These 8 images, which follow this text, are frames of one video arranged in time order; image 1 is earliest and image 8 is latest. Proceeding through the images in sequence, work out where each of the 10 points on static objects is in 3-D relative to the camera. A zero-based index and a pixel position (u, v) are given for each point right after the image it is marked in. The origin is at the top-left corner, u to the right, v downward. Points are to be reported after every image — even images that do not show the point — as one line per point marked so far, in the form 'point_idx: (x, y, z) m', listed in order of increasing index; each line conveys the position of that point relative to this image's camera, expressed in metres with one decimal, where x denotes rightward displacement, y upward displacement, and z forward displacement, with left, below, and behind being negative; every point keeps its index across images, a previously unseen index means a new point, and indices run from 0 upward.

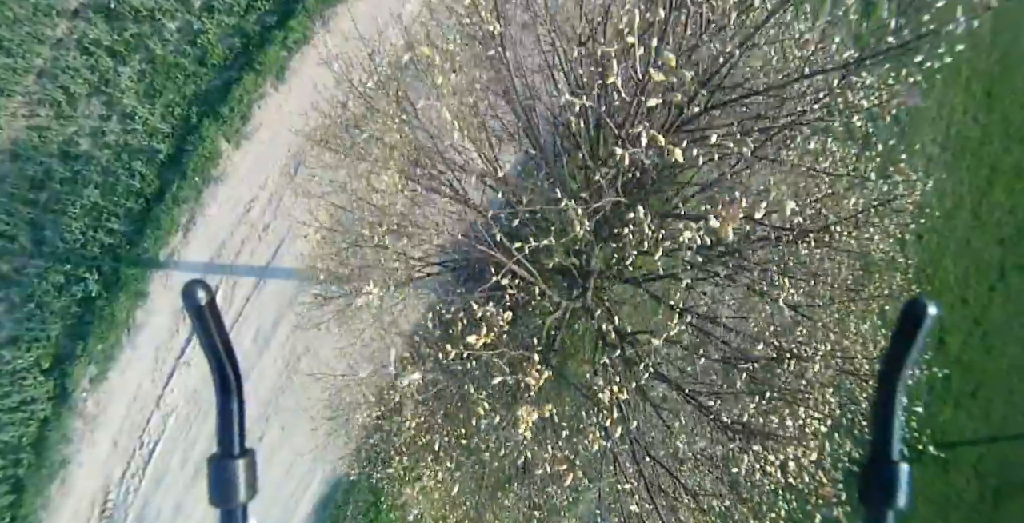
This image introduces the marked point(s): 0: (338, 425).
0: (-1.7, -1.6, +6.7) m
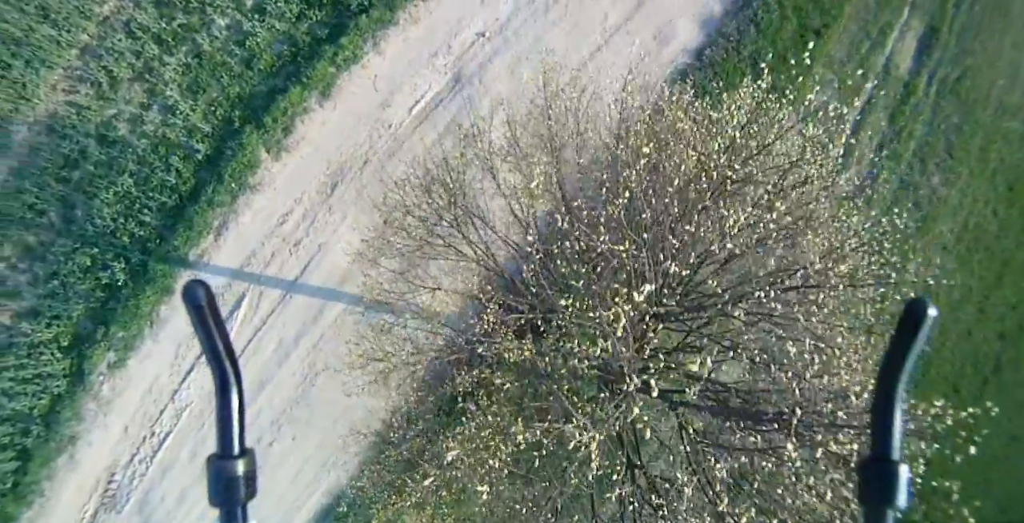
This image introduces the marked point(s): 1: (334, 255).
0: (-1.7, -1.8, +6.8) m
1: (-1.8, +0.1, +6.8) m
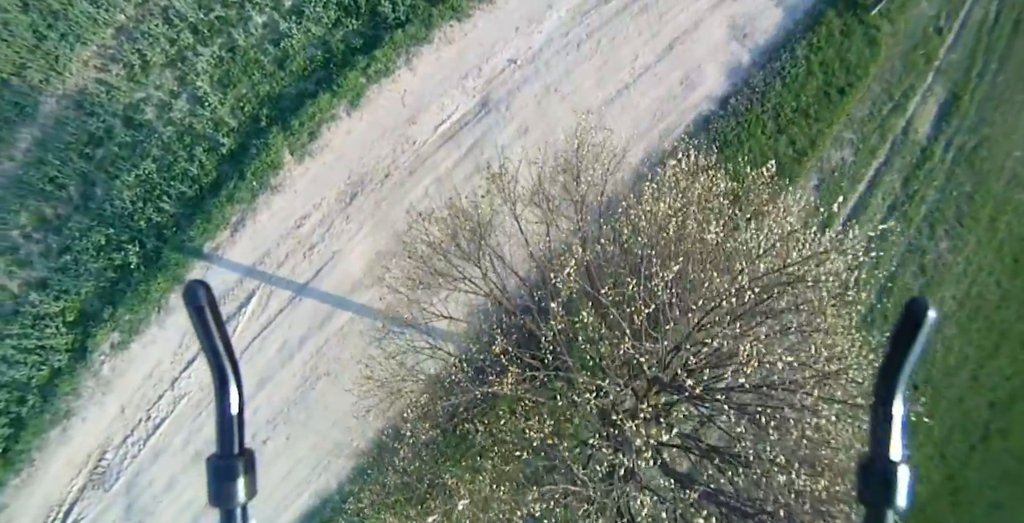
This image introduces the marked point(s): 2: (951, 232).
0: (-1.8, -1.9, +6.9) m
1: (-1.7, 0.0, +6.9) m
2: (+5.0, +0.3, +7.5) m
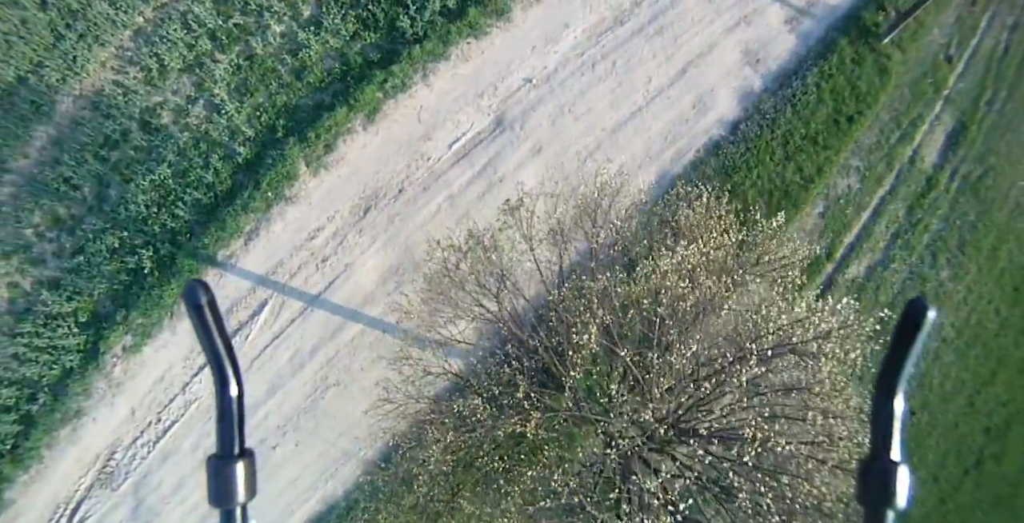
0: (-1.8, -2.0, +7.1) m
1: (-1.6, -0.2, +7.0) m
2: (+5.1, 0.0, +7.6) m
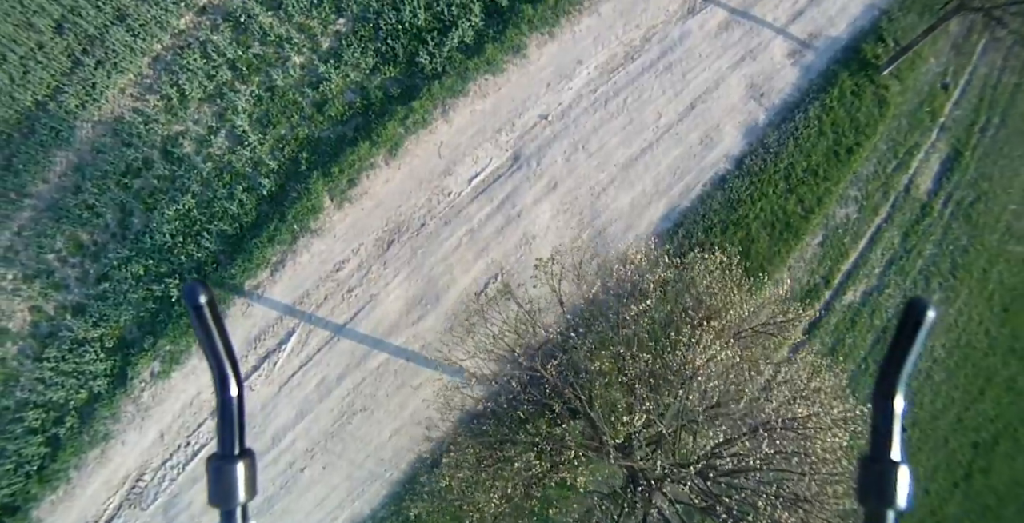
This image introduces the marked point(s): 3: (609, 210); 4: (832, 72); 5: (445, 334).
0: (-1.6, -2.4, +7.4) m
1: (-1.4, -0.5, +7.3) m
2: (+5.3, -0.3, +8.0) m
3: (+1.1, +0.6, +7.6) m
4: (+3.8, +2.3, +8.0) m
5: (-0.7, -0.8, +7.5) m
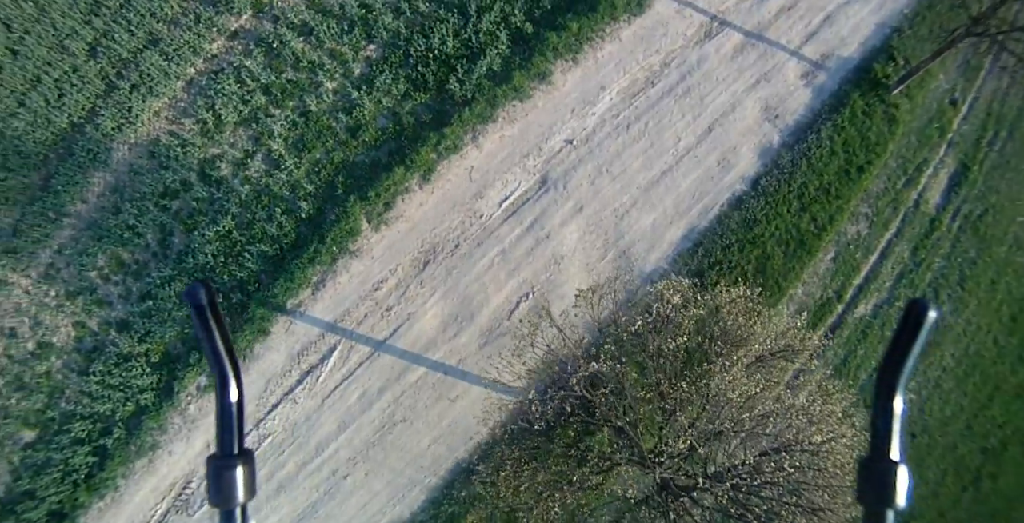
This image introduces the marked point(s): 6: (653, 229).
0: (-1.2, -2.6, +7.8) m
1: (-1.1, -0.7, +7.7) m
2: (+5.6, -0.4, +8.5) m
3: (+1.4, +0.4, +8.0) m
4: (+4.1, +2.1, +8.4) m
5: (-0.4, -1.0, +7.9) m
6: (+1.7, +0.4, +8.1) m
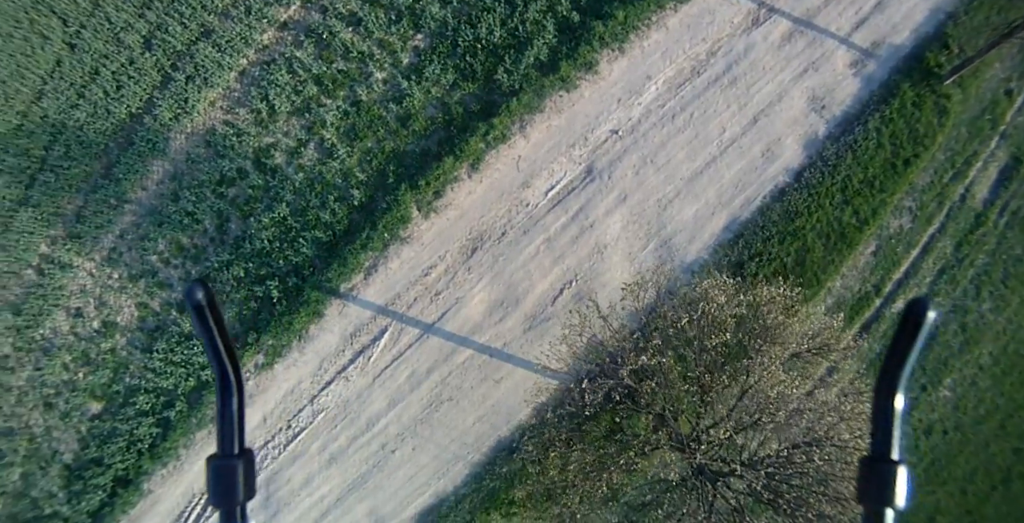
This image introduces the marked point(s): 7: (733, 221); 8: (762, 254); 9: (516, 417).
0: (-0.7, -2.4, +8.2) m
1: (-0.6, -0.5, +8.0) m
2: (+6.1, -0.3, +8.6) m
3: (+2.0, +0.5, +8.2) m
4: (+4.7, +2.2, +8.4) m
5: (+0.1, -0.9, +8.2) m
6: (+2.2, +0.5, +8.2) m
7: (+2.7, +0.5, +8.3) m
8: (+3.1, +0.1, +8.2) m
9: (+0.1, -1.9, +8.2) m
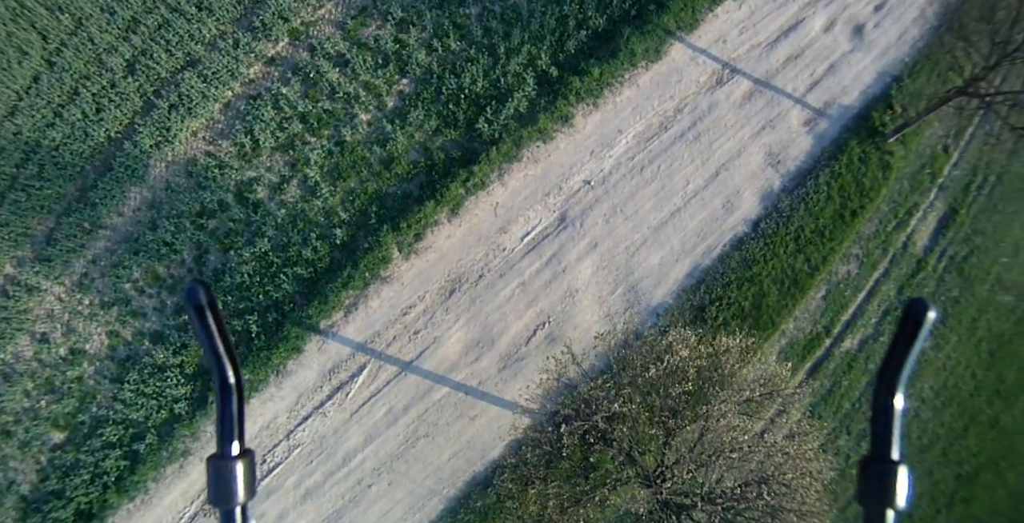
0: (-1.0, -2.9, +8.4) m
1: (-0.9, -1.0, +8.3) m
2: (+5.8, -1.0, +9.3) m
3: (+1.7, 0.0, +8.7) m
4: (+4.4, +1.6, +9.1) m
5: (-0.2, -1.4, +8.5) m
6: (+1.9, 0.0, +8.7) m
7: (+2.4, -0.1, +8.8) m
8: (+2.8, -0.5, +8.7) m
9: (-0.3, -2.4, +8.5) m
